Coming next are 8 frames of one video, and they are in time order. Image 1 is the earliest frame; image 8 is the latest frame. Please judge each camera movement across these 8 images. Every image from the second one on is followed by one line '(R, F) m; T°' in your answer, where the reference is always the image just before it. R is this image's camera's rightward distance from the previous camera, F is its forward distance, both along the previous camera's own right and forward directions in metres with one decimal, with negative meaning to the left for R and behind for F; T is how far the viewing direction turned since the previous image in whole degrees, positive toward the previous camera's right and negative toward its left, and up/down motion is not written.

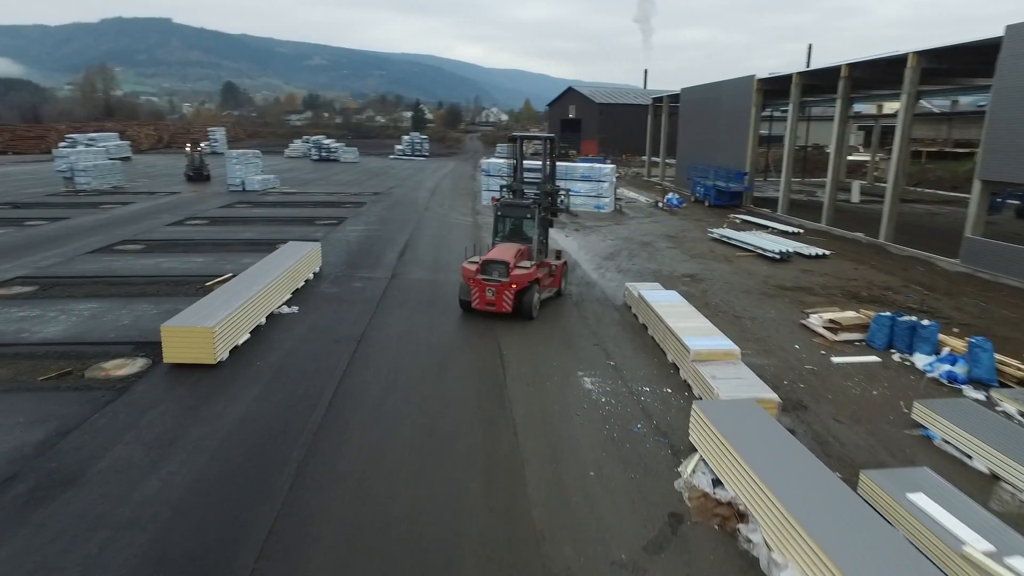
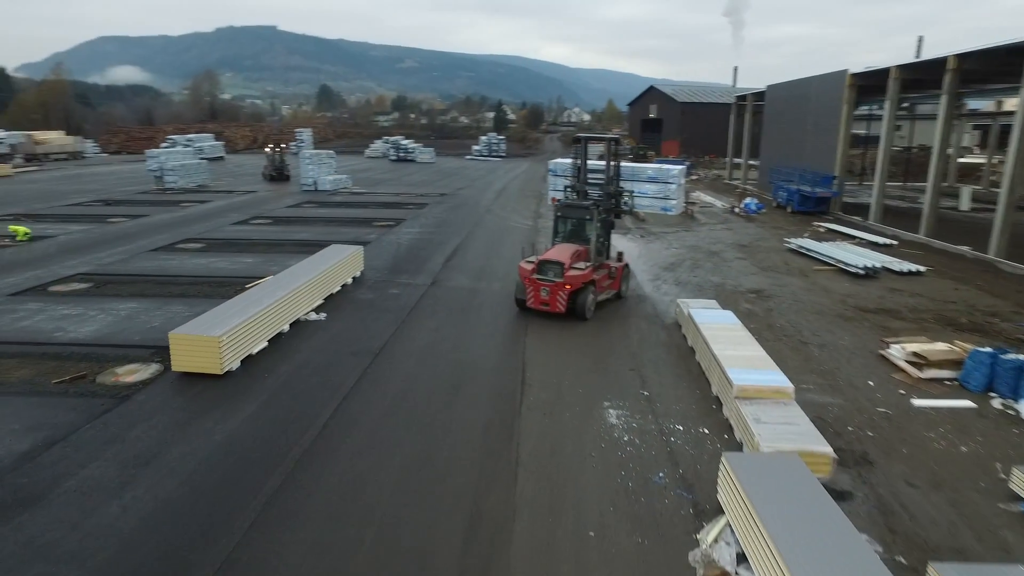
(+0.8, +0.9) m; -7°
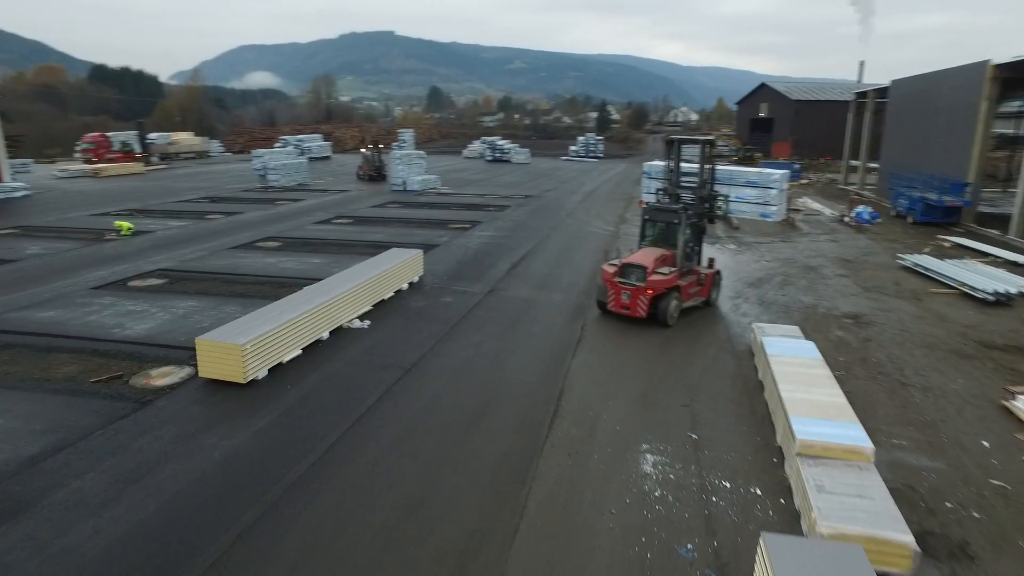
(+0.8, +1.0) m; -9°
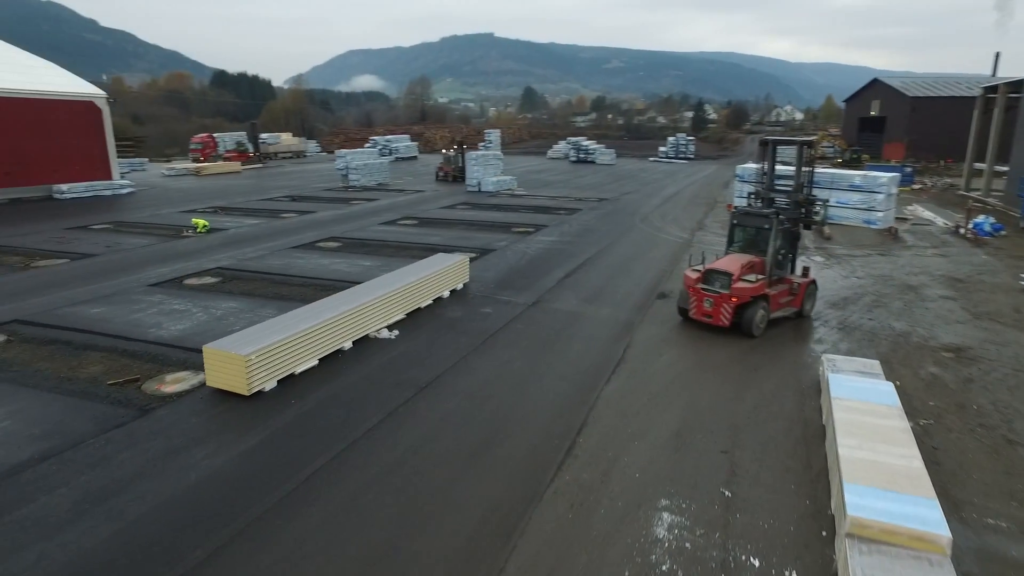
(+0.9, +1.0) m; -8°
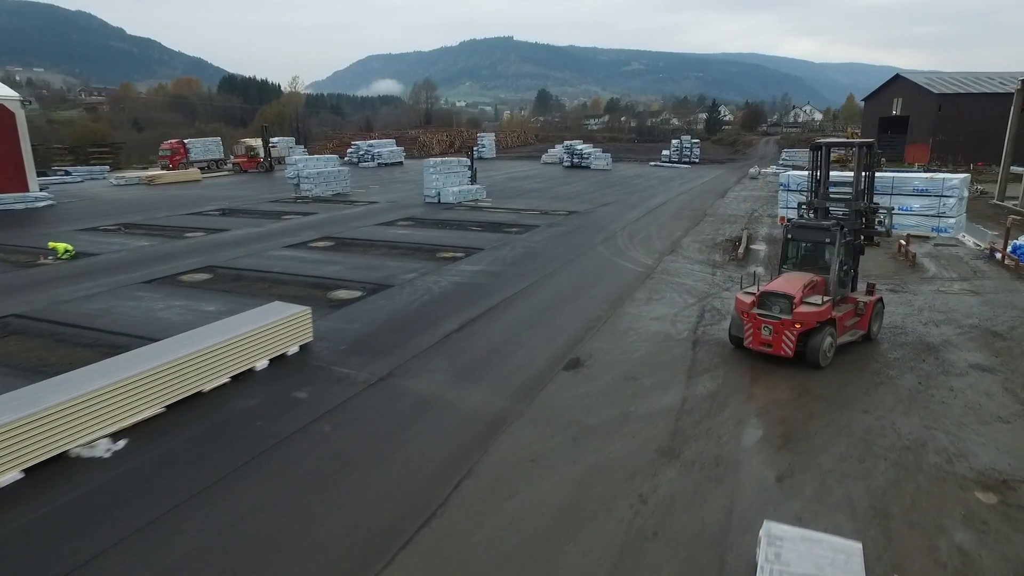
(+2.7, +4.0) m; -2°
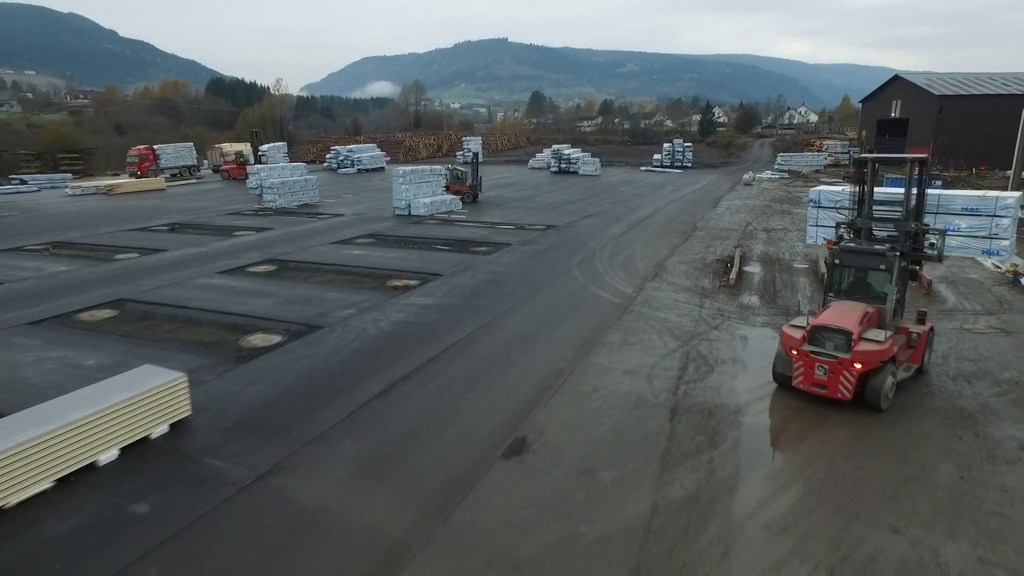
(+0.9, +2.2) m; 0°
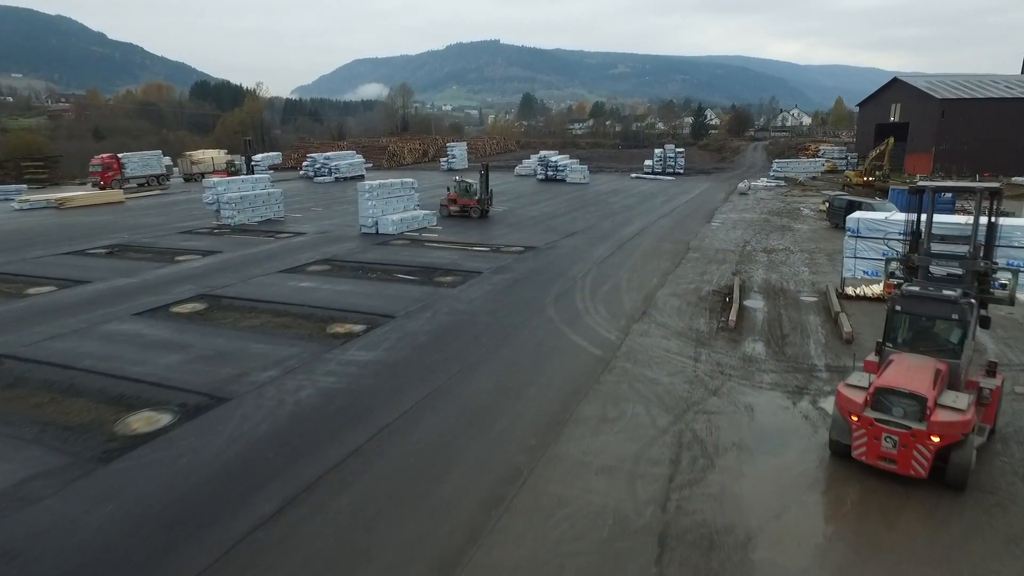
(+0.7, +2.3) m; +1°
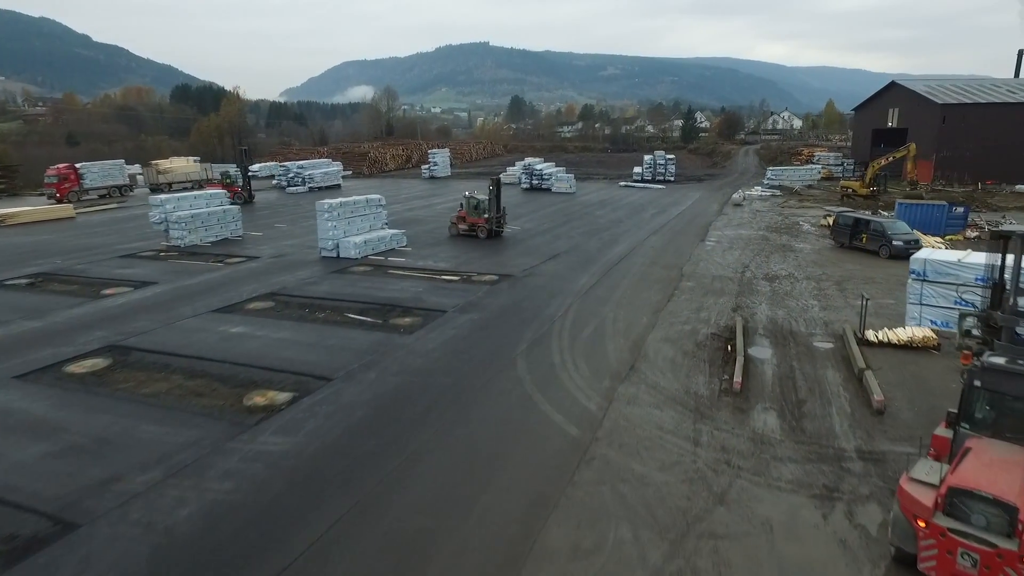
(+0.6, +2.4) m; +1°
